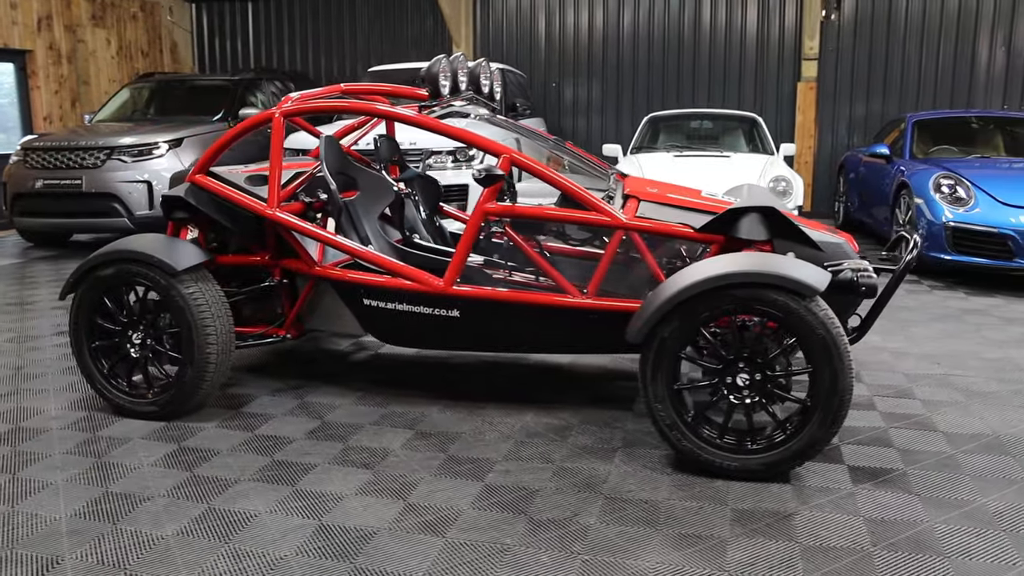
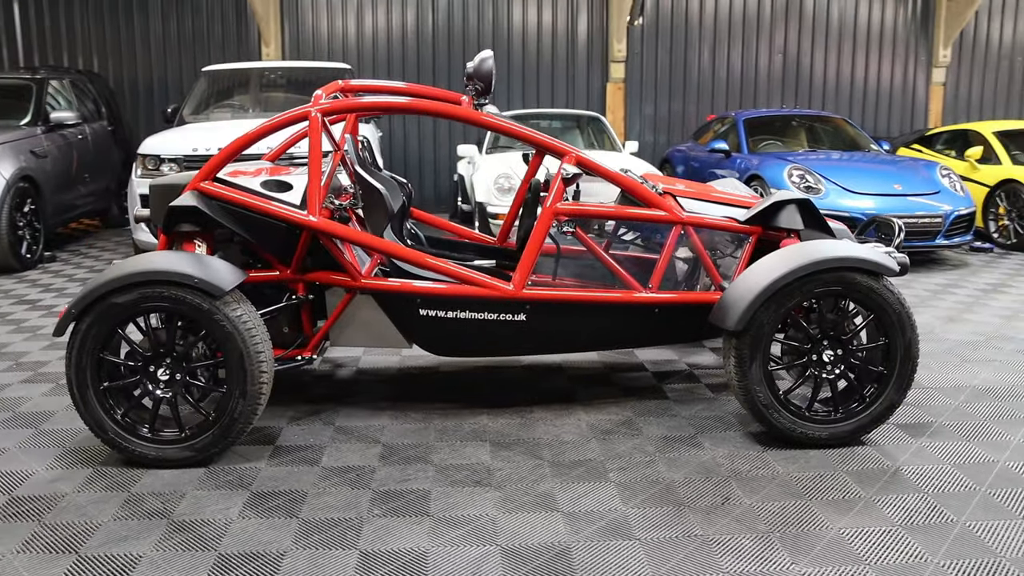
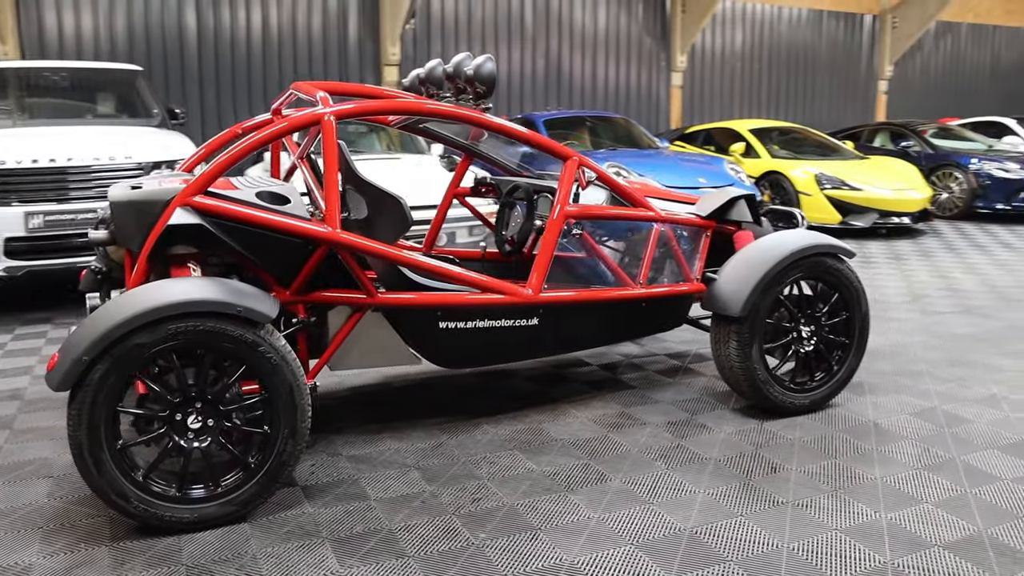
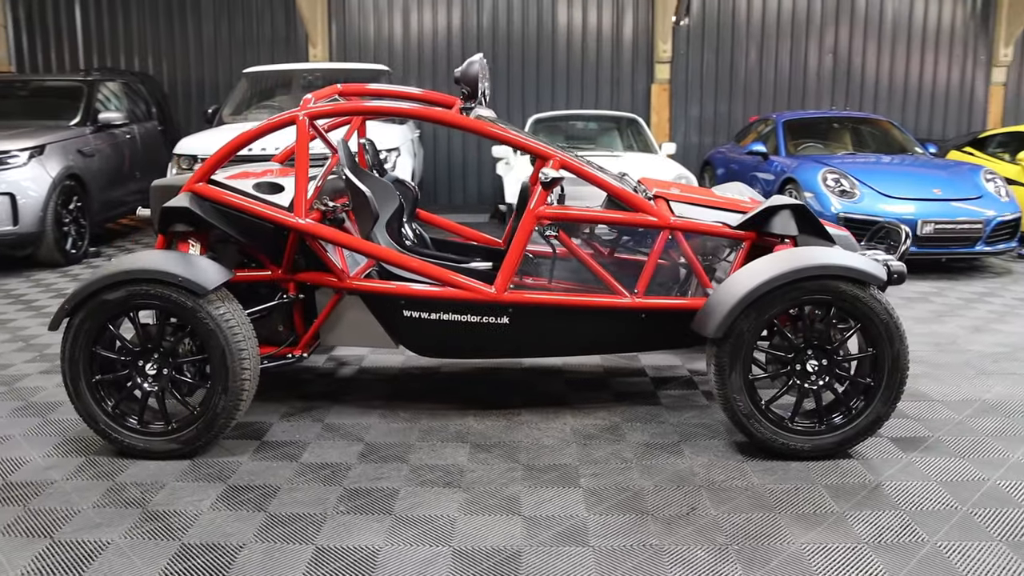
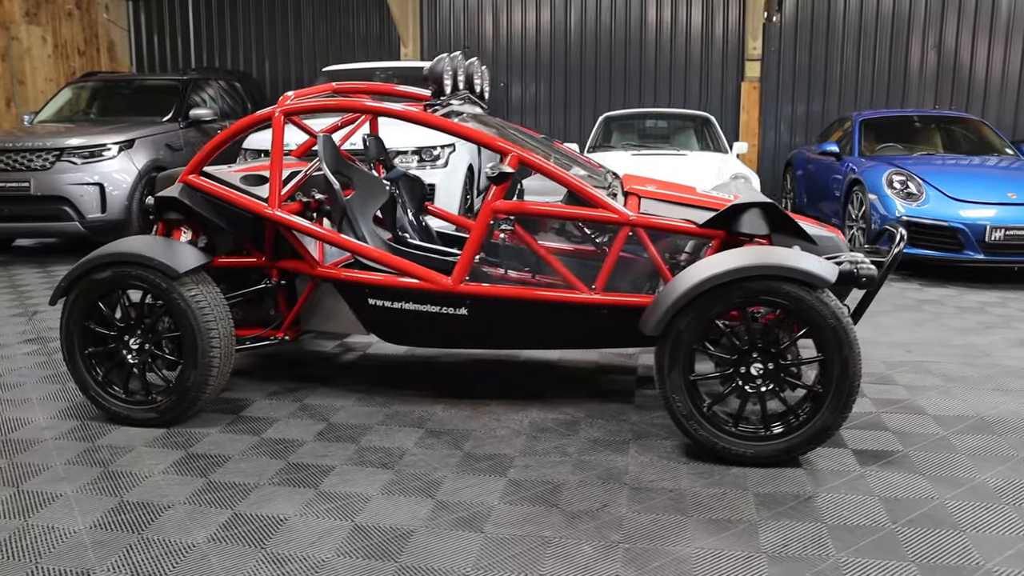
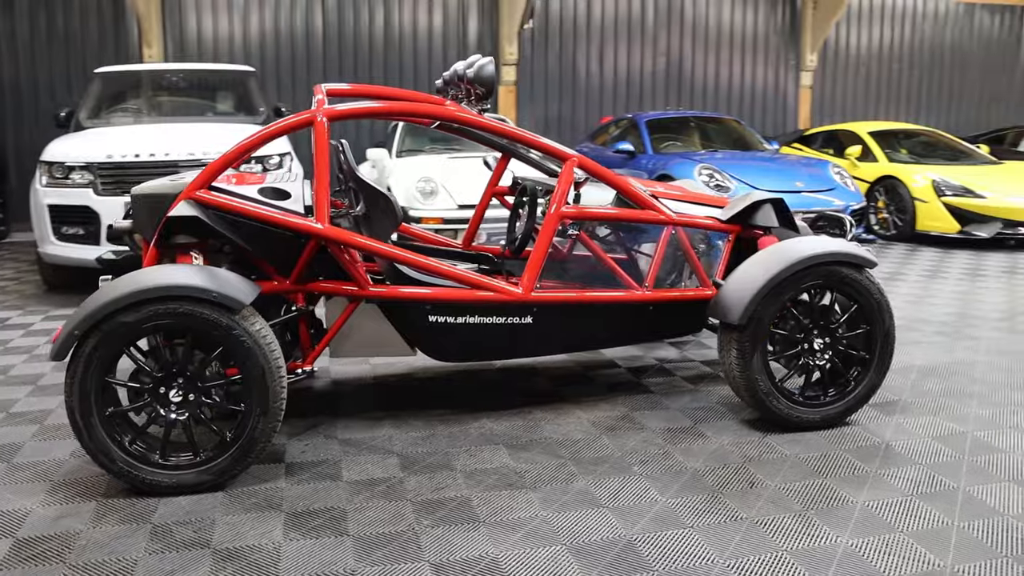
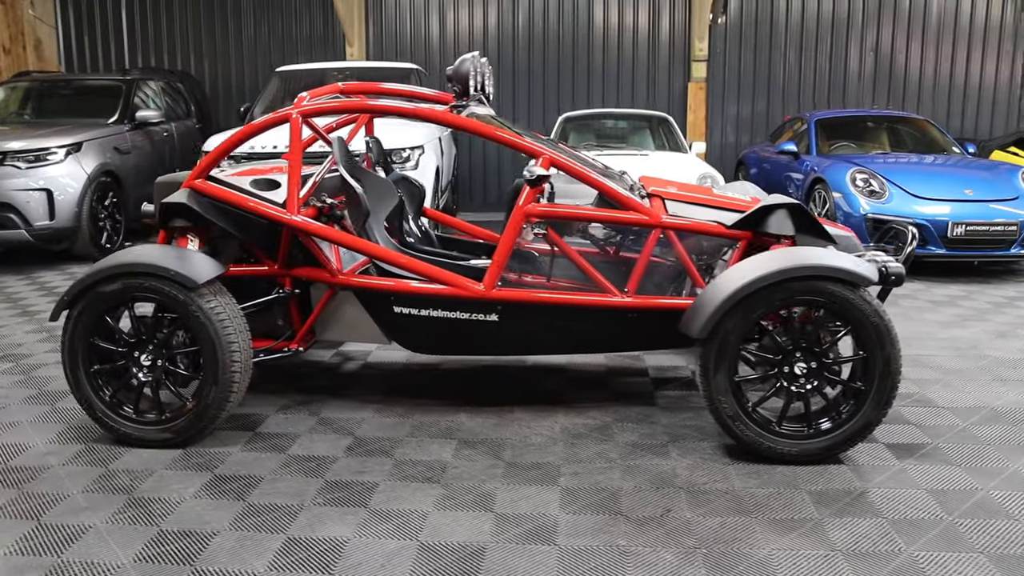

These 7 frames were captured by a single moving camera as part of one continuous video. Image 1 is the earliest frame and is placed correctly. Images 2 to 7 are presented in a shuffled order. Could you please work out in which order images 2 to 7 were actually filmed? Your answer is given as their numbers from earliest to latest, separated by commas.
5, 7, 4, 2, 6, 3
